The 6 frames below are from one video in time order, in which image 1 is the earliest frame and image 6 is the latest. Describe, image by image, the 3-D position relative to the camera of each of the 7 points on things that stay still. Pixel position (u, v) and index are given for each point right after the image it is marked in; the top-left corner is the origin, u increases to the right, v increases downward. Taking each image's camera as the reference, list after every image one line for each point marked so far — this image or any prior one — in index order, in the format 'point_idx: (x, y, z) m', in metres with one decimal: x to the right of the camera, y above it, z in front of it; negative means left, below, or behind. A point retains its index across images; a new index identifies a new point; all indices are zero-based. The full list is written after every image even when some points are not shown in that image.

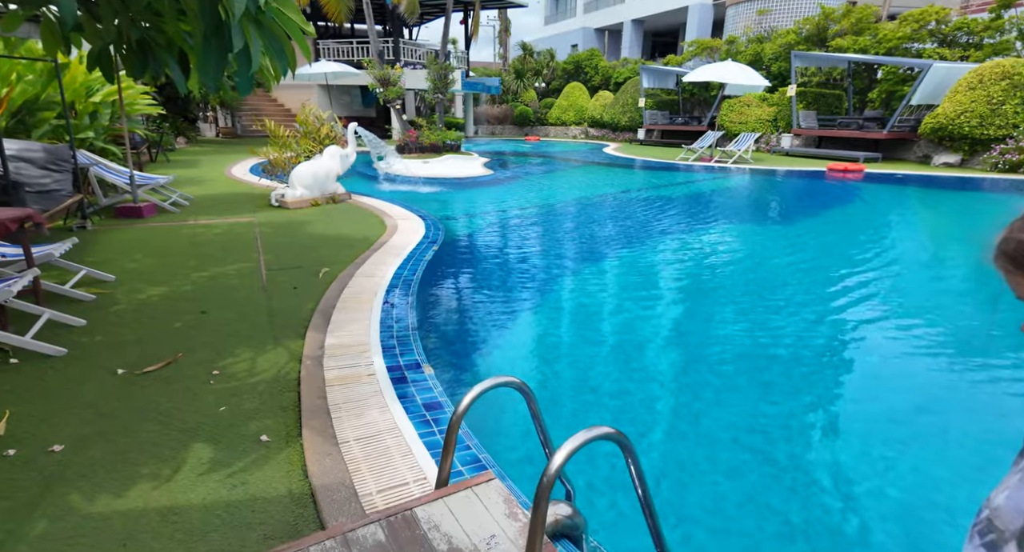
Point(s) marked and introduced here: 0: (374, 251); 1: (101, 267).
0: (-1.5, +0.3, +6.2) m
1: (-4.1, +0.1, +5.3) m
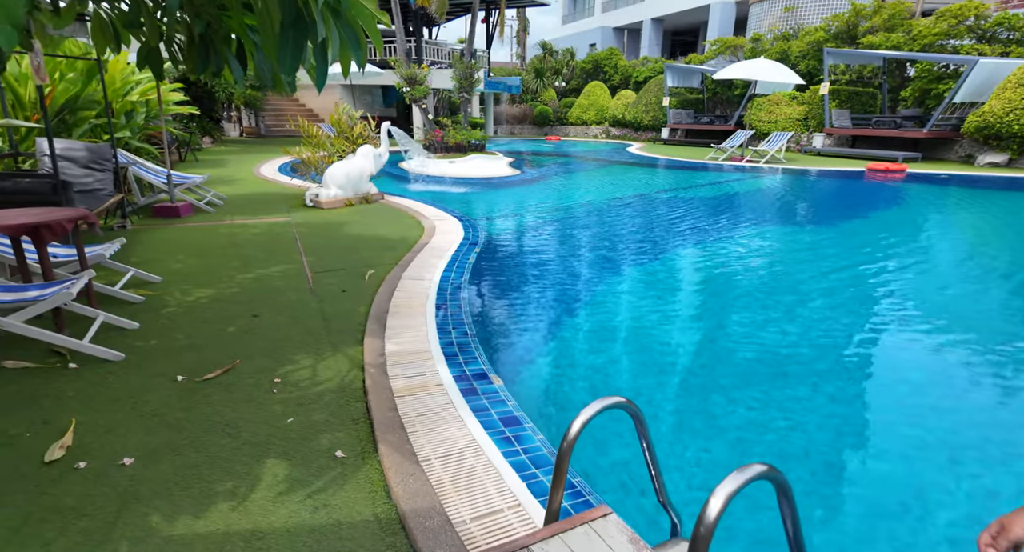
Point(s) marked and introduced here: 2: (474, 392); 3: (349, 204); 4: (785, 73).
0: (-1.0, +0.3, +6.0) m
1: (-3.6, +0.1, +5.3) m
2: (-0.2, -0.7, +3.0) m
3: (-2.7, +1.2, +8.8) m
4: (+8.8, +6.4, +16.8) m
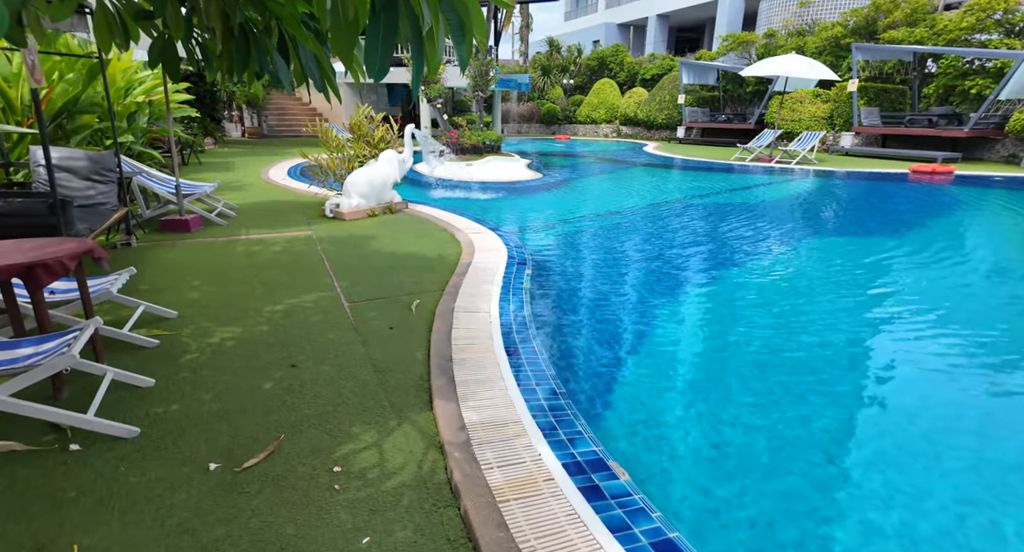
0: (-0.5, 0.0, +5.4) m
1: (-3.0, -0.2, +4.6) m
2: (+0.4, -0.9, +2.4) m
3: (-2.1, +0.9, +8.1) m
4: (+9.4, +6.2, +16.1) m
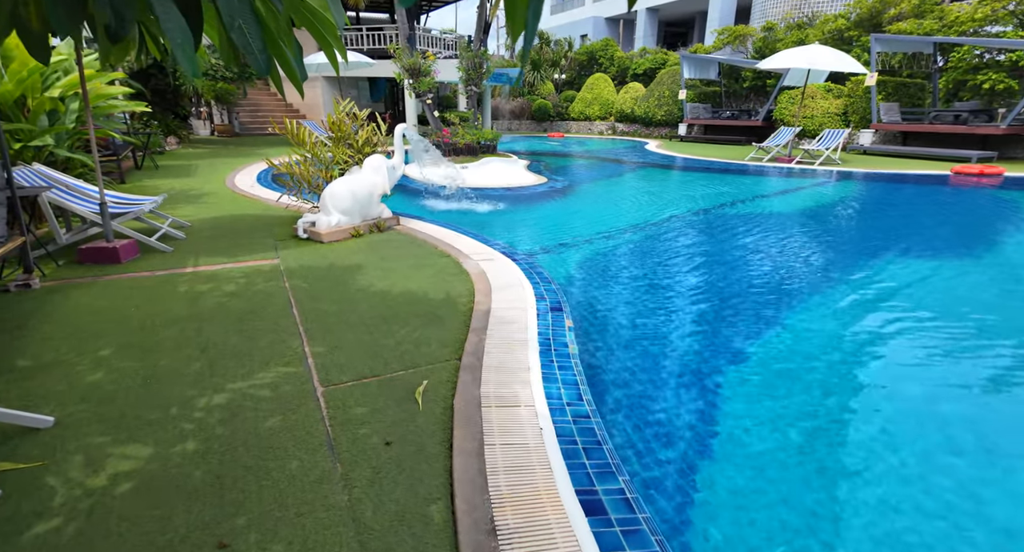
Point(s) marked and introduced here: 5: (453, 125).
0: (-0.2, -0.4, +4.0) m
1: (-2.8, -0.6, +3.1) m
2: (+0.7, -1.4, +1.0) m
3: (-1.9, +0.5, +6.6) m
4: (+9.3, +6.0, +14.9) m
5: (-1.9, +5.0, +17.6) m
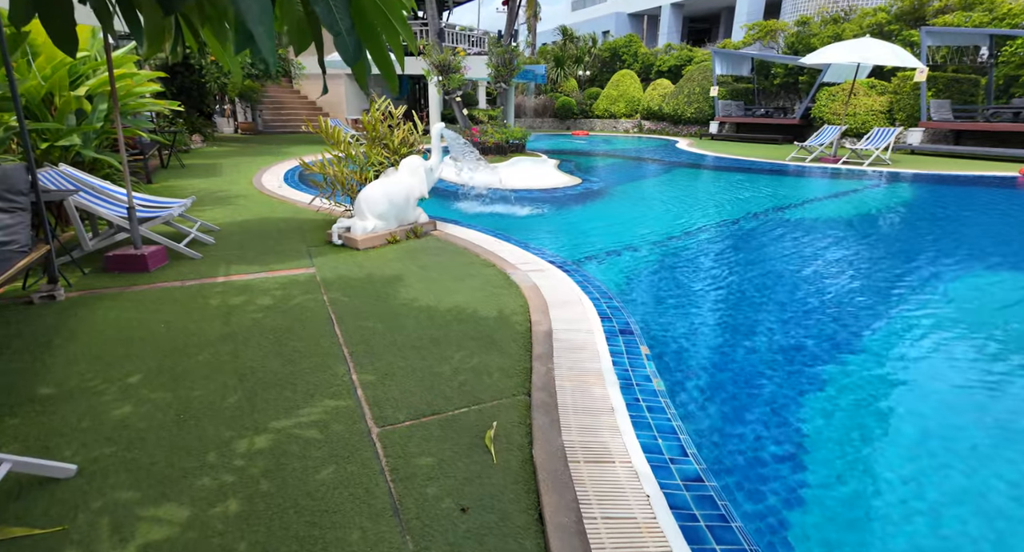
0: (+0.2, -0.5, +3.5) m
1: (-2.3, -0.7, +2.8) m
2: (+1.1, -1.5, +0.5) m
3: (-1.4, +0.4, +6.3) m
4: (+10.1, +5.8, +14.1) m
5: (-1.0, +5.0, +17.2) m
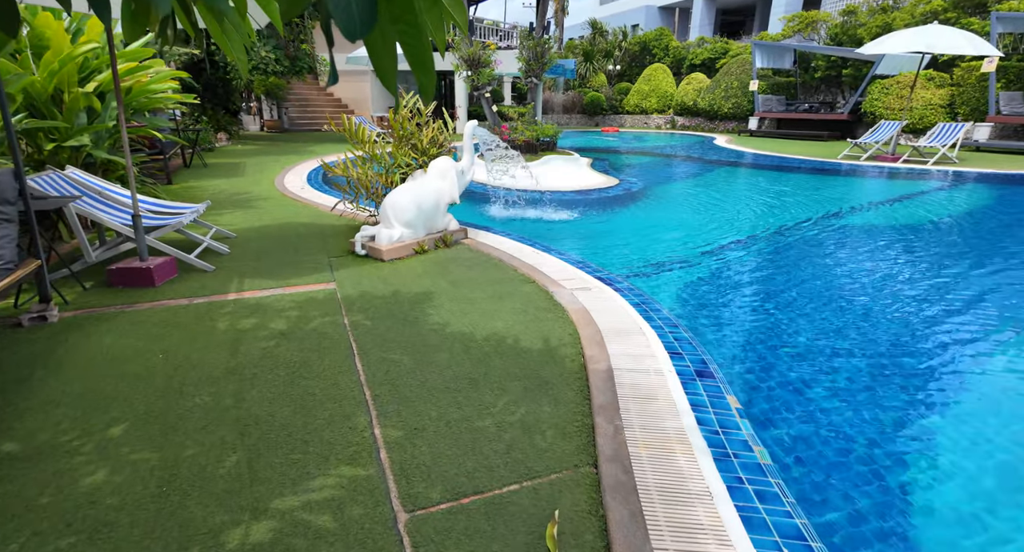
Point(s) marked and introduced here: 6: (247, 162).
0: (+0.5, -0.7, +2.9) m
1: (-2.1, -0.9, +2.2) m
2: (+1.2, -1.7, -0.1) m
3: (-1.0, +0.3, +5.7) m
4: (+10.9, +5.6, +13.0) m
5: (-0.1, +4.9, +16.6) m
6: (-5.7, +2.5, +11.6) m
